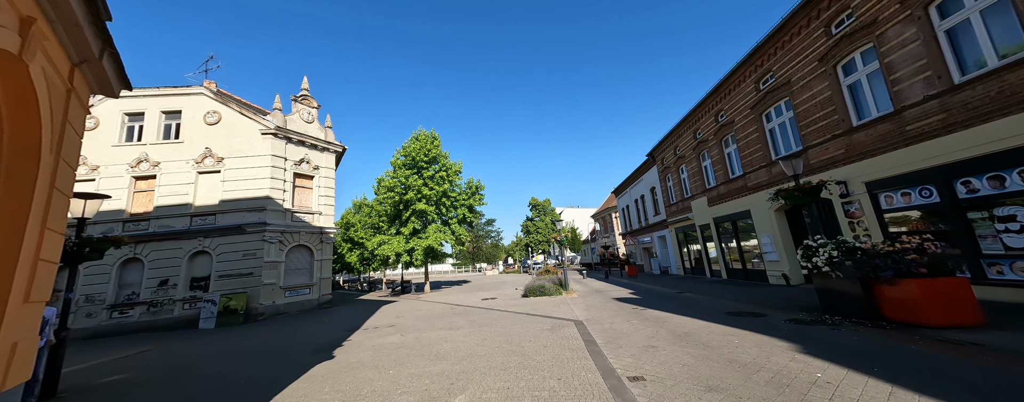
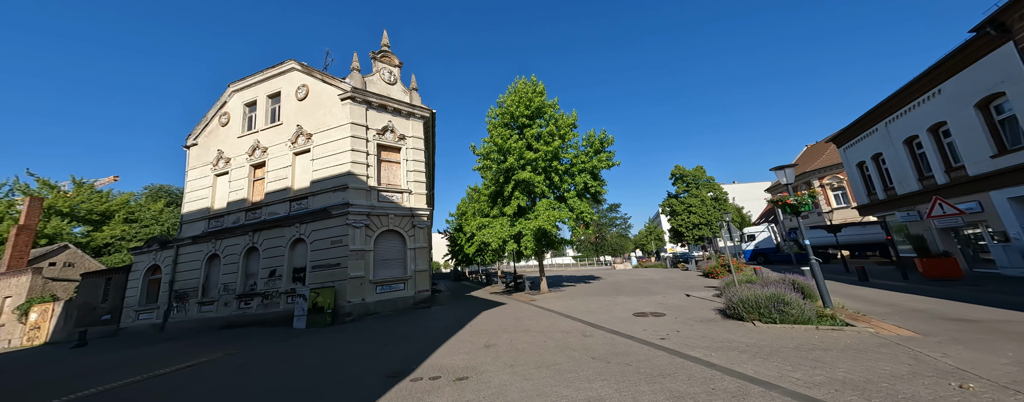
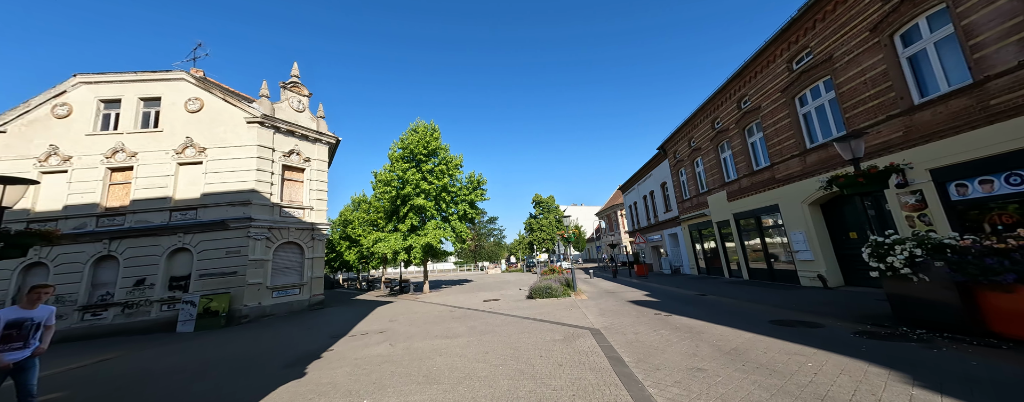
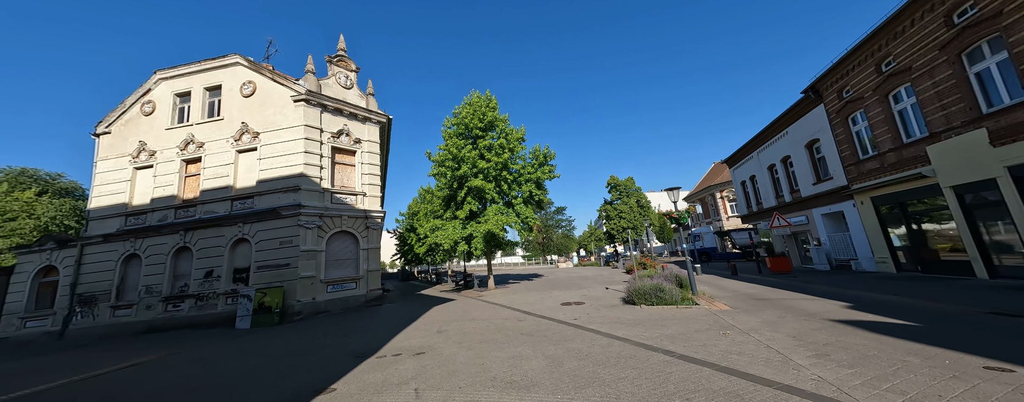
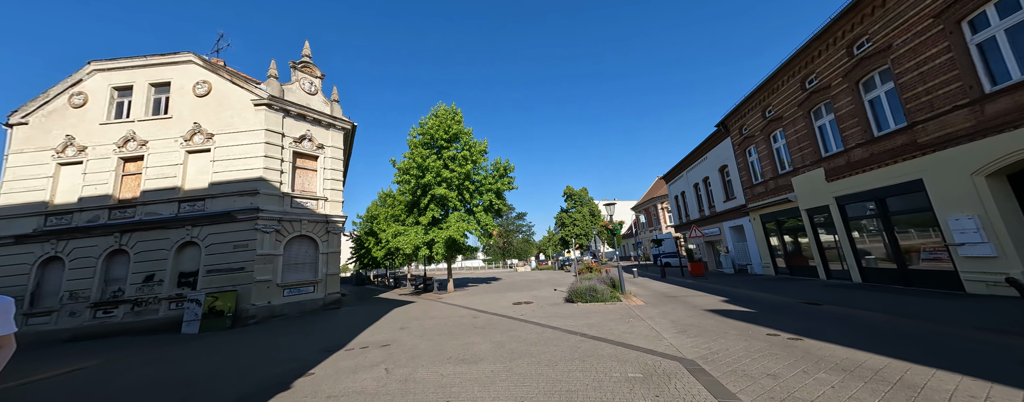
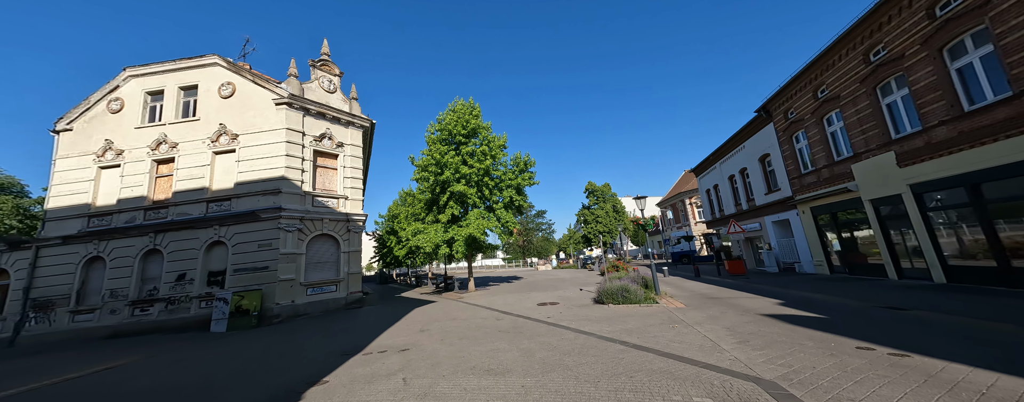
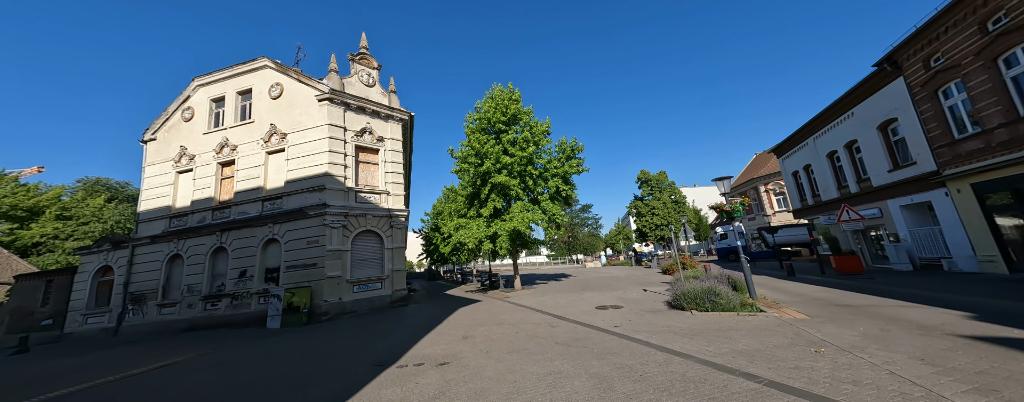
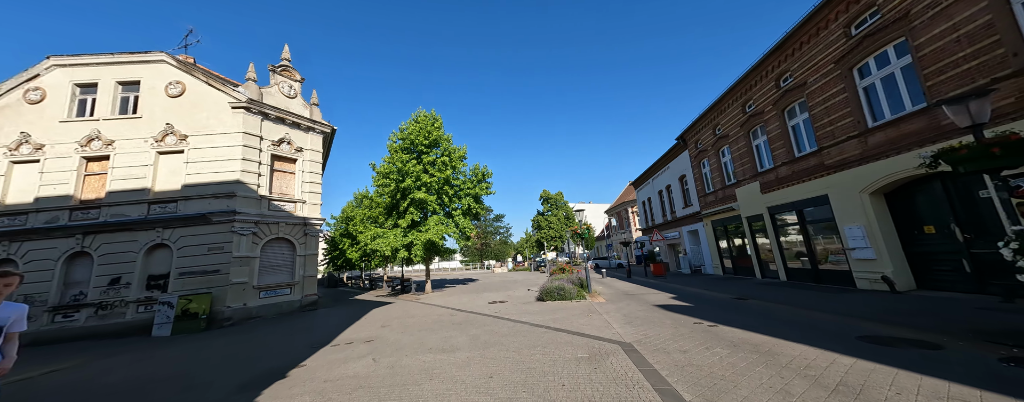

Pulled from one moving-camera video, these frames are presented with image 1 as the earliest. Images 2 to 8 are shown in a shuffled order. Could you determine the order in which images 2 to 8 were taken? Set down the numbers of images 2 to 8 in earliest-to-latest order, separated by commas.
3, 8, 5, 6, 4, 7, 2
